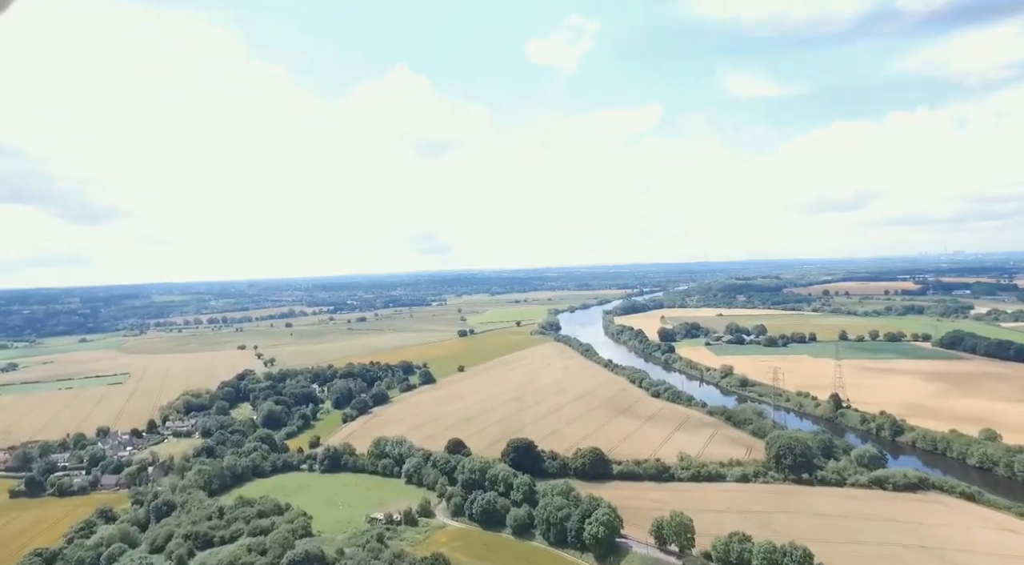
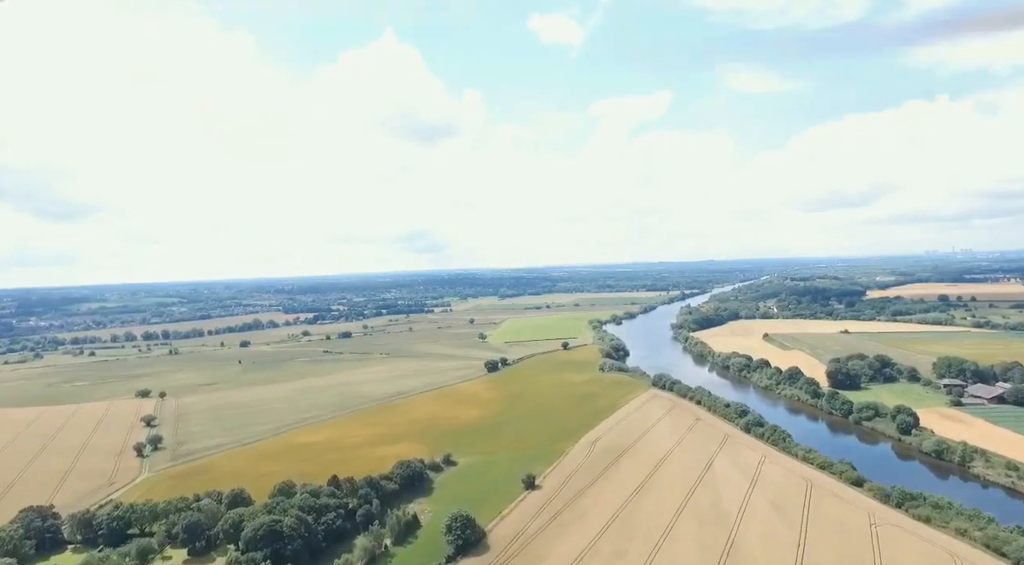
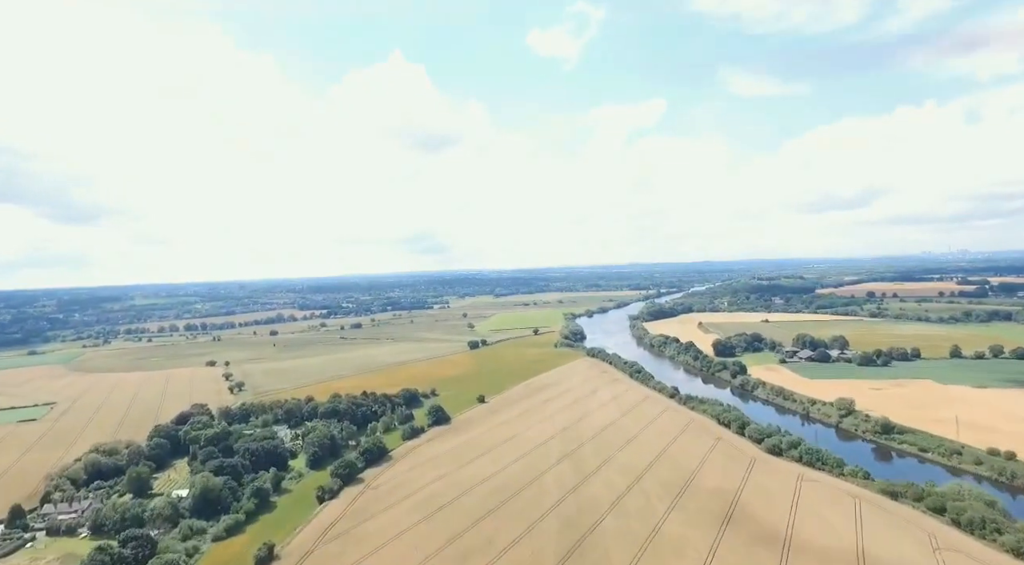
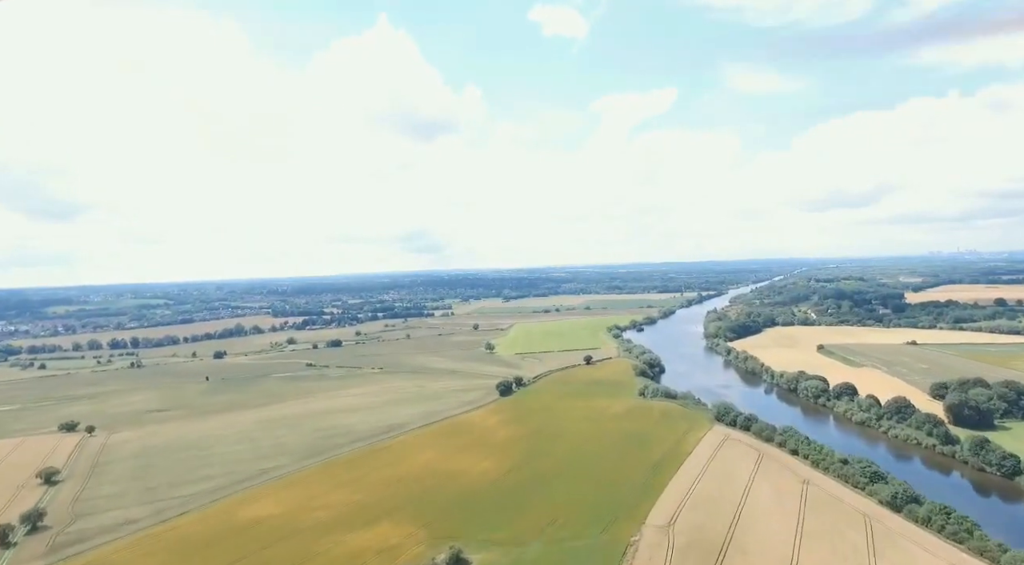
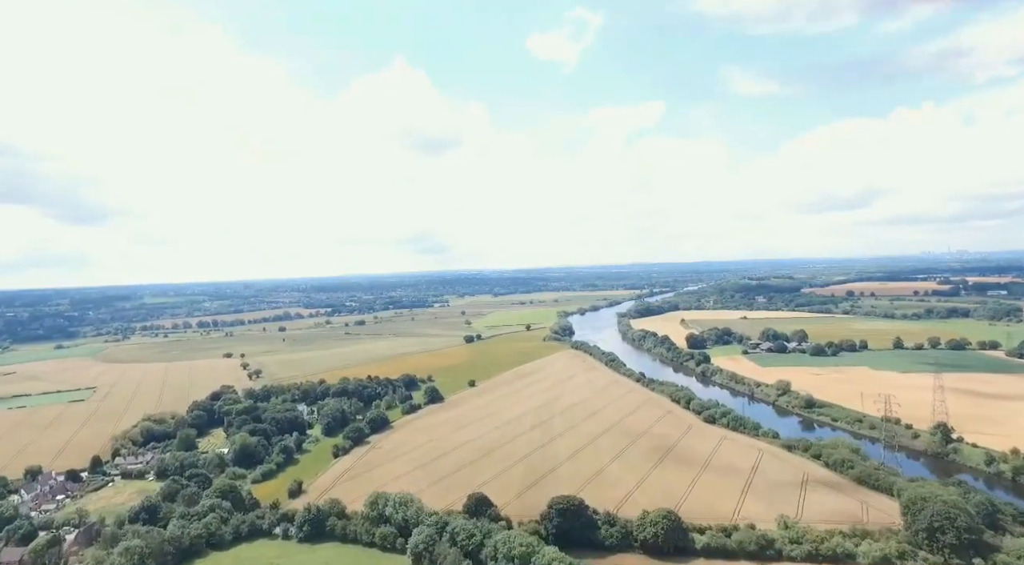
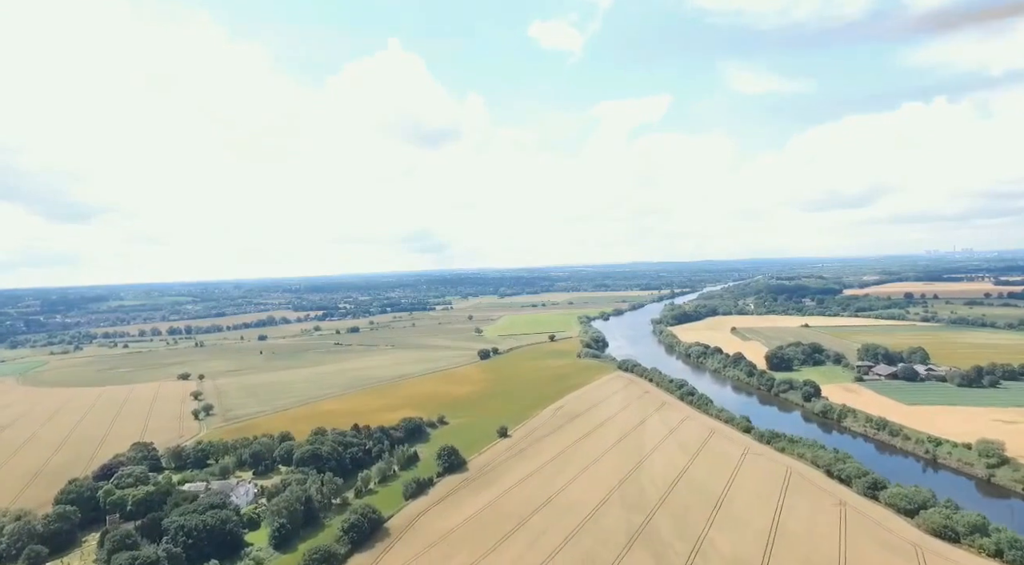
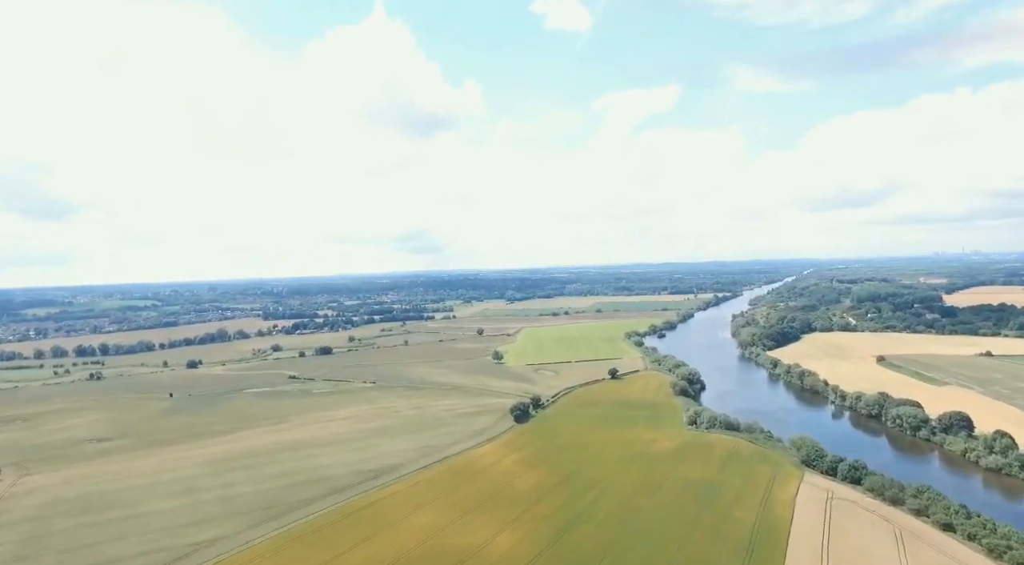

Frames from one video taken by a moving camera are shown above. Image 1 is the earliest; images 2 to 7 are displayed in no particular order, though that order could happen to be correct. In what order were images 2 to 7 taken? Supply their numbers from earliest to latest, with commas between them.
5, 3, 6, 2, 4, 7
